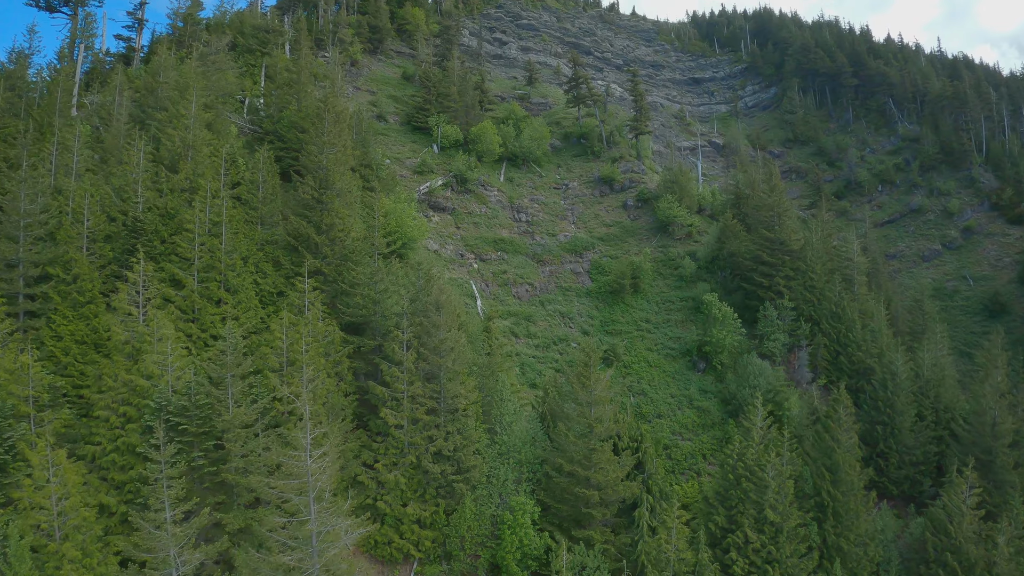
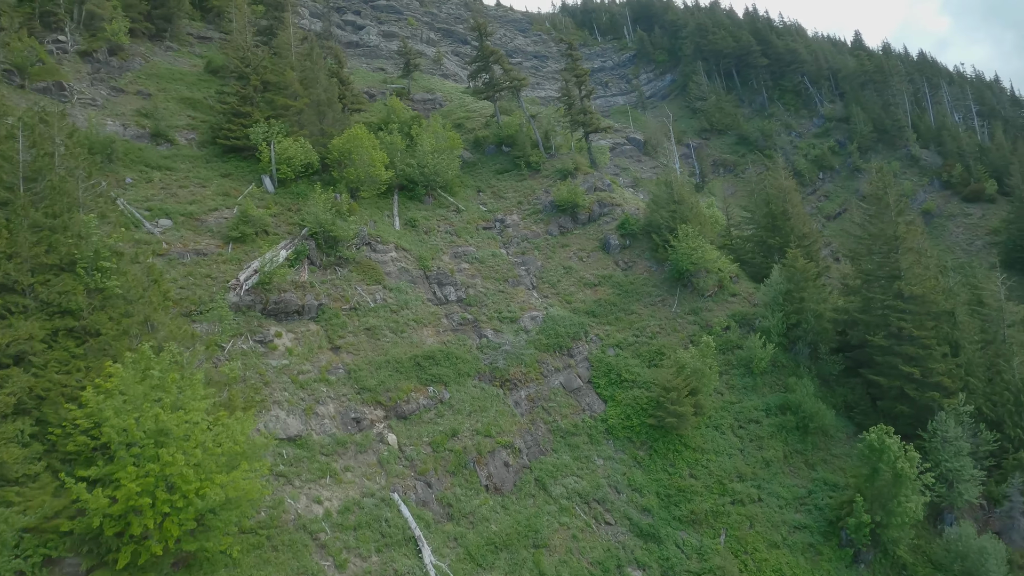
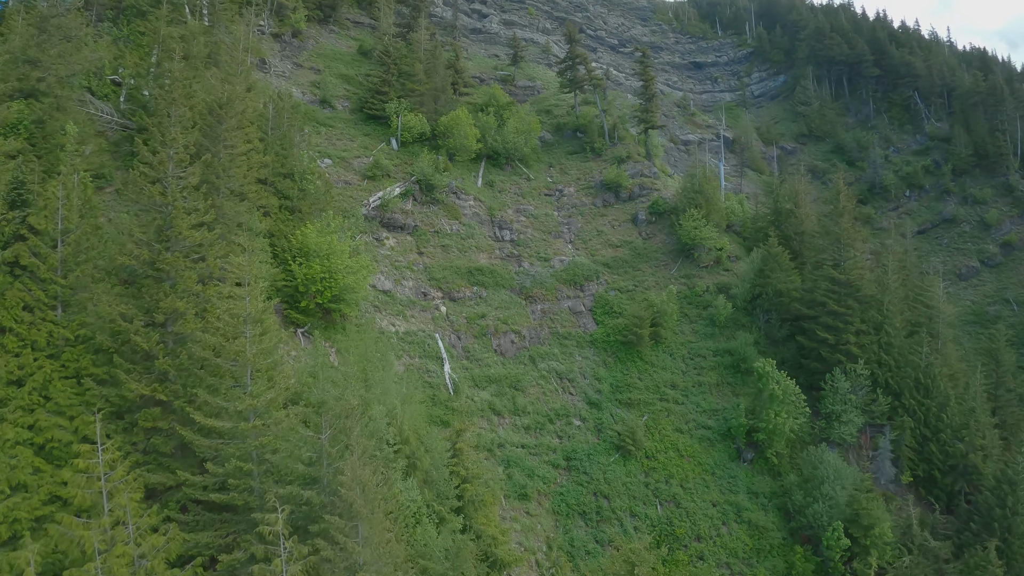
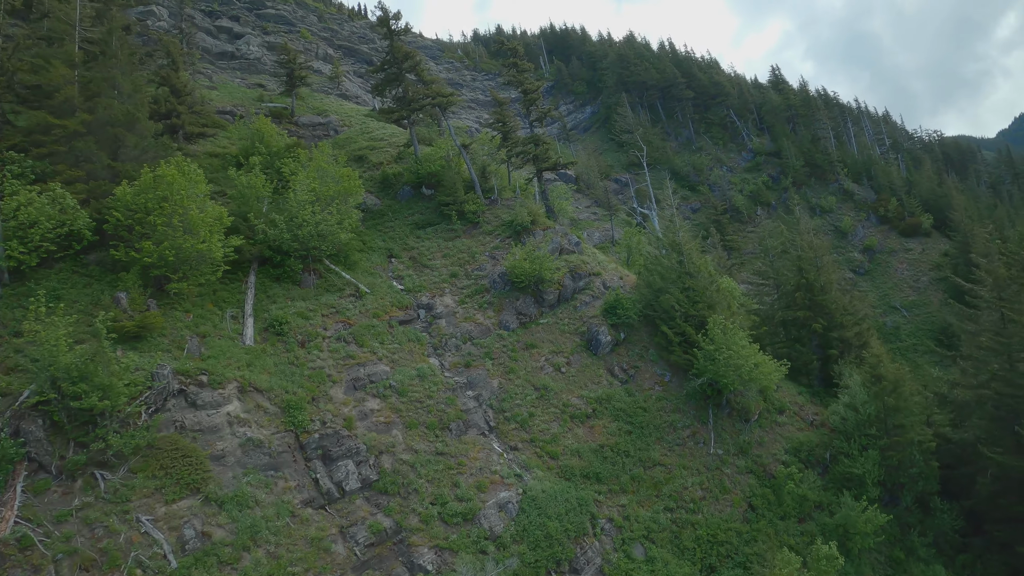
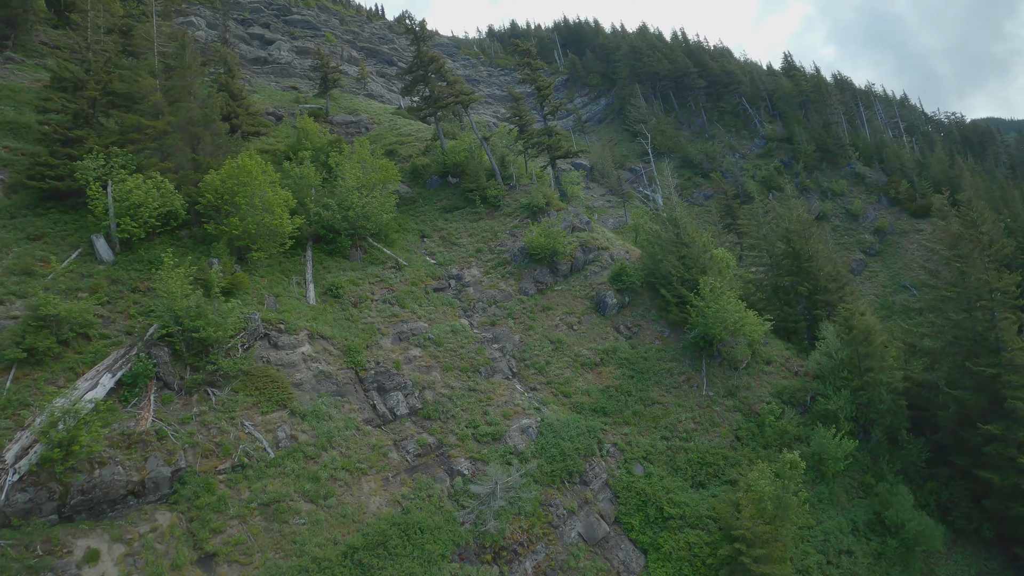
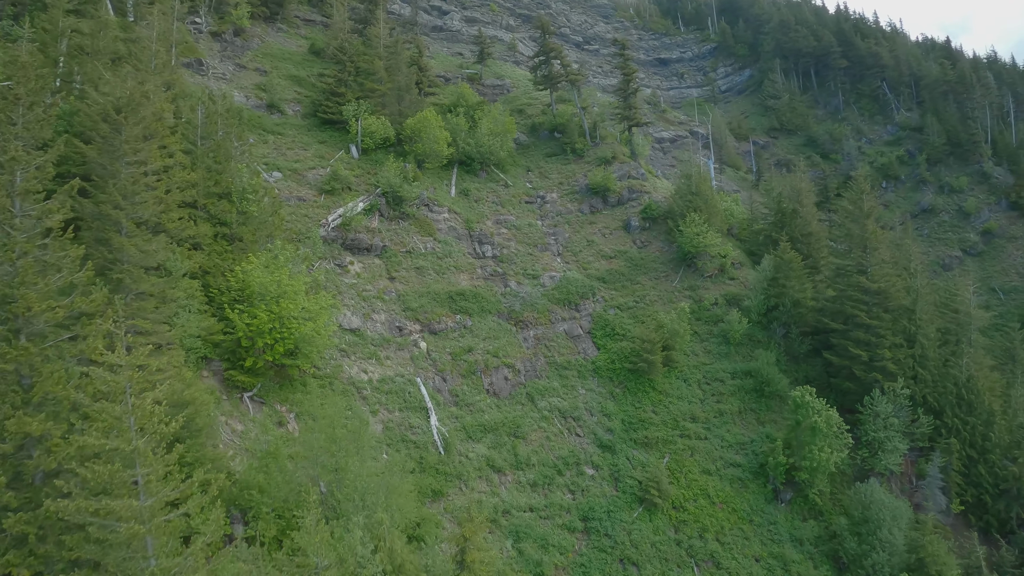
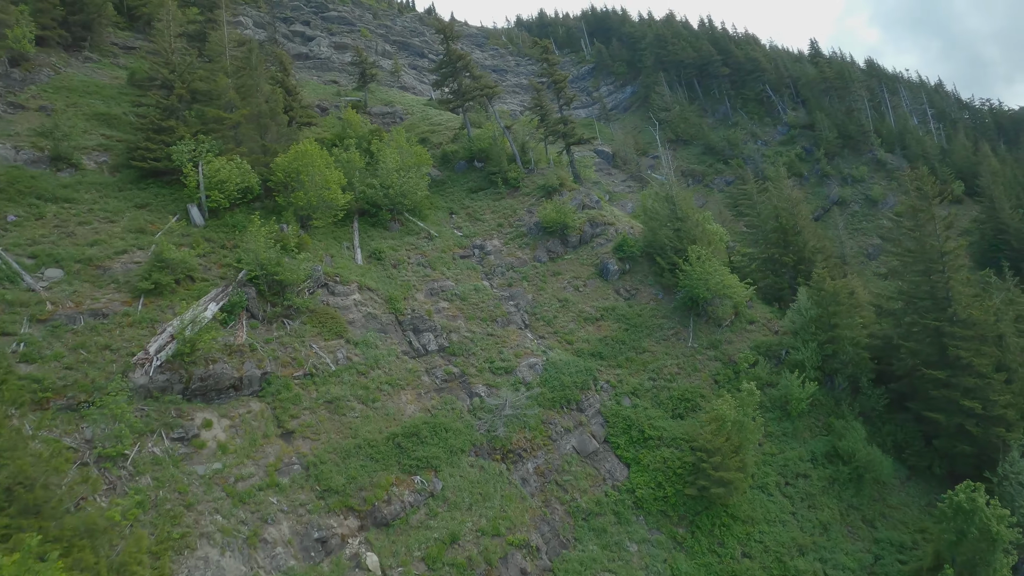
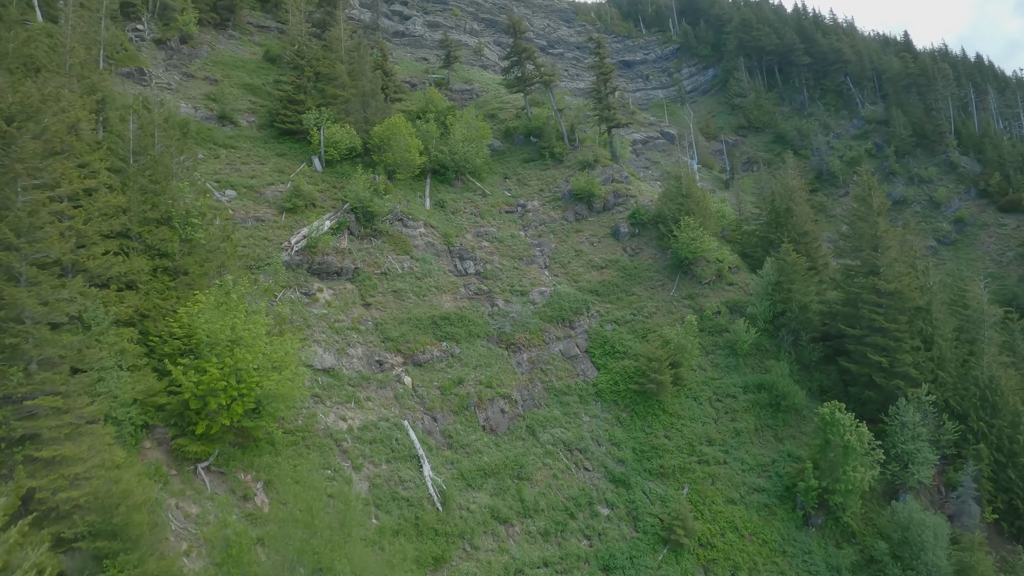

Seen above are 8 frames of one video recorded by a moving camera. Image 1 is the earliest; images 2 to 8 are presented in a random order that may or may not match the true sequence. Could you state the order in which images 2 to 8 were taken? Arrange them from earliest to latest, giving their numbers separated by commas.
3, 6, 8, 2, 7, 5, 4
